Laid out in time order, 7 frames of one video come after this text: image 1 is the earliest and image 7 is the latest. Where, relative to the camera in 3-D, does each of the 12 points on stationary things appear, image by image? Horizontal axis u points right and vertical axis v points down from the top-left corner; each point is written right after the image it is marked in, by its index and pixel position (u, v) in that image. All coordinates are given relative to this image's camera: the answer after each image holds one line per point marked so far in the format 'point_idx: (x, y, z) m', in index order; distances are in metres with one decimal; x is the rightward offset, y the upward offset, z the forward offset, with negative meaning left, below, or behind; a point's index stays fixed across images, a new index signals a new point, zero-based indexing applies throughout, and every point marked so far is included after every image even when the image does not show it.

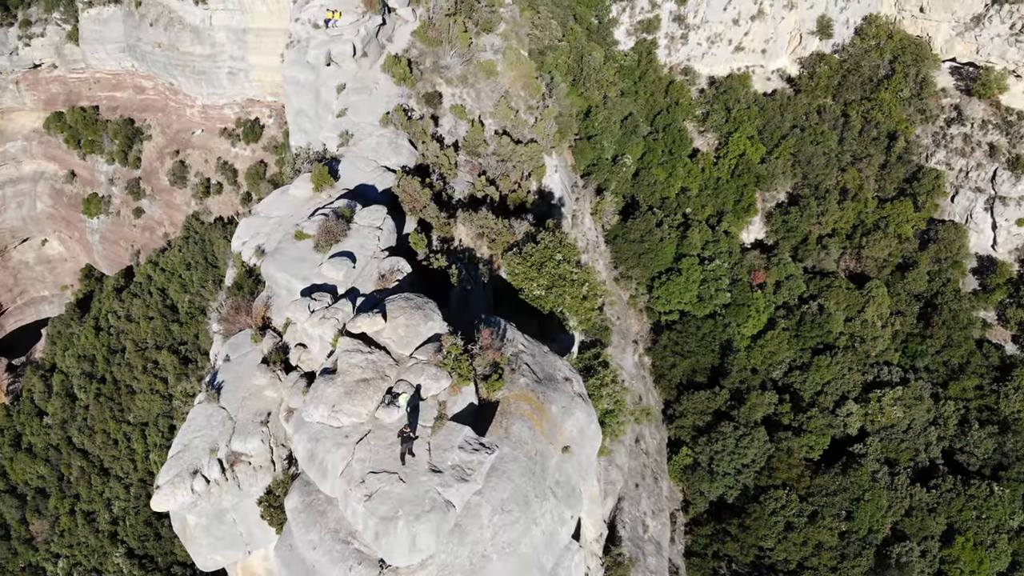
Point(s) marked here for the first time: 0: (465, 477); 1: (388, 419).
0: (-1.1, -4.1, +18.4) m
1: (-2.9, -3.0, +19.4) m
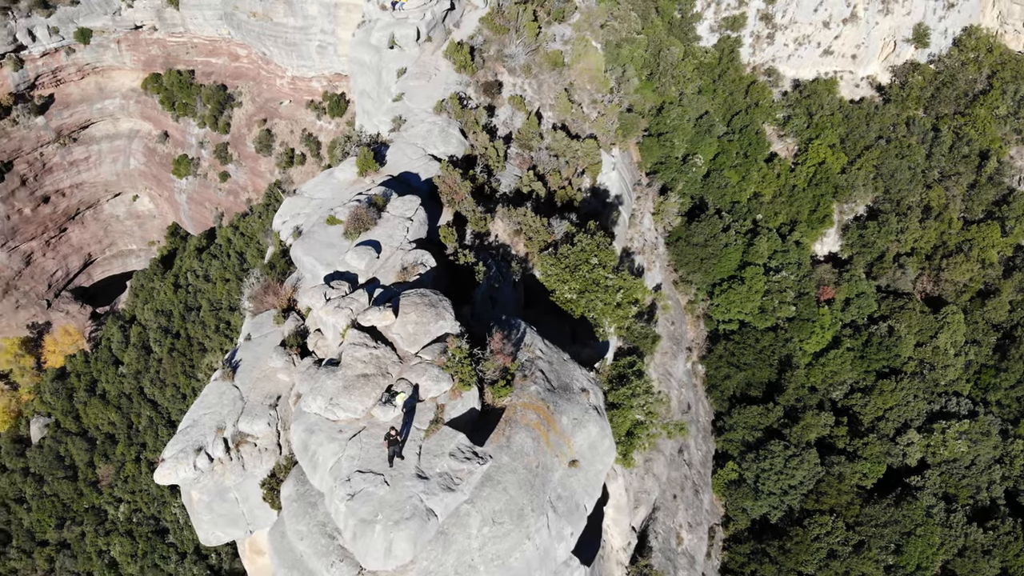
0: (-1.3, -4.2, +17.8) m
1: (-2.9, -2.9, +19.0) m
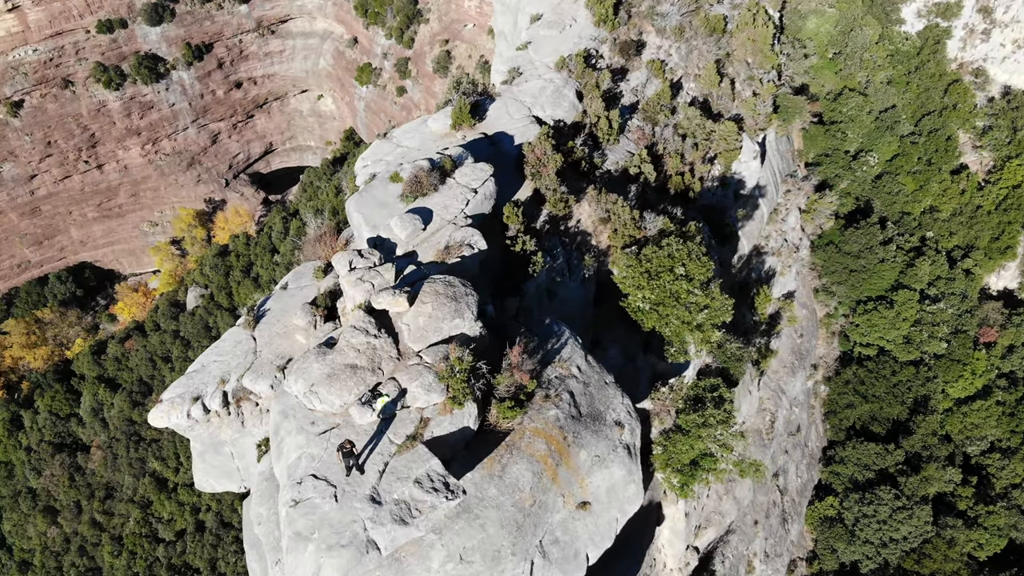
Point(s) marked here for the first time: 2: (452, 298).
0: (-2.0, -4.2, +15.6) m
1: (-3.1, -2.6, +16.9) m
2: (-1.3, -0.2, +18.5) m
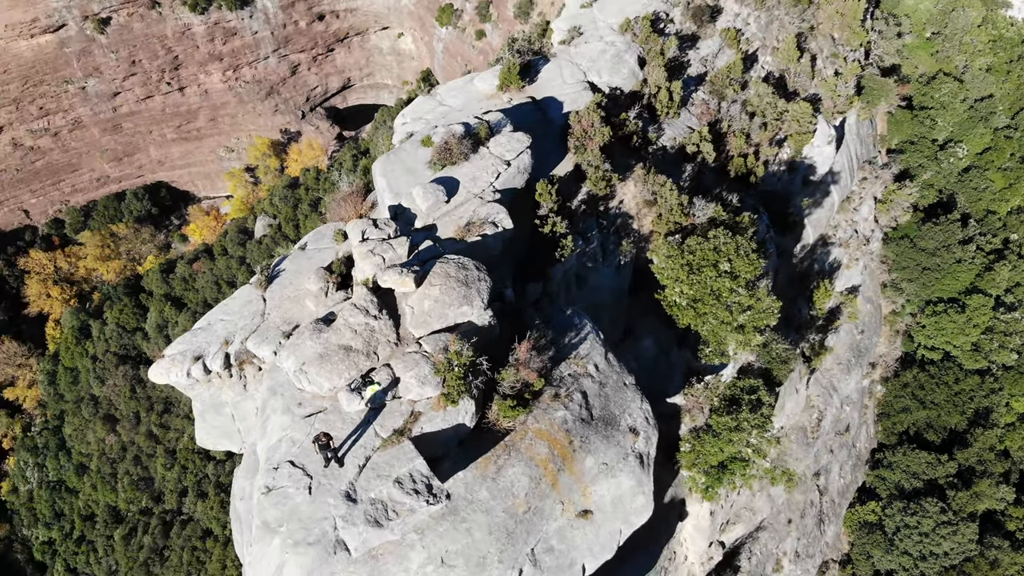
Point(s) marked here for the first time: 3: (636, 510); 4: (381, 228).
0: (-2.3, -4.0, +14.6) m
1: (-3.1, -2.2, +15.9) m
2: (-1.0, +0.1, +17.2) m
3: (+2.8, -5.0, +19.1) m
4: (-3.0, +1.4, +19.4) m
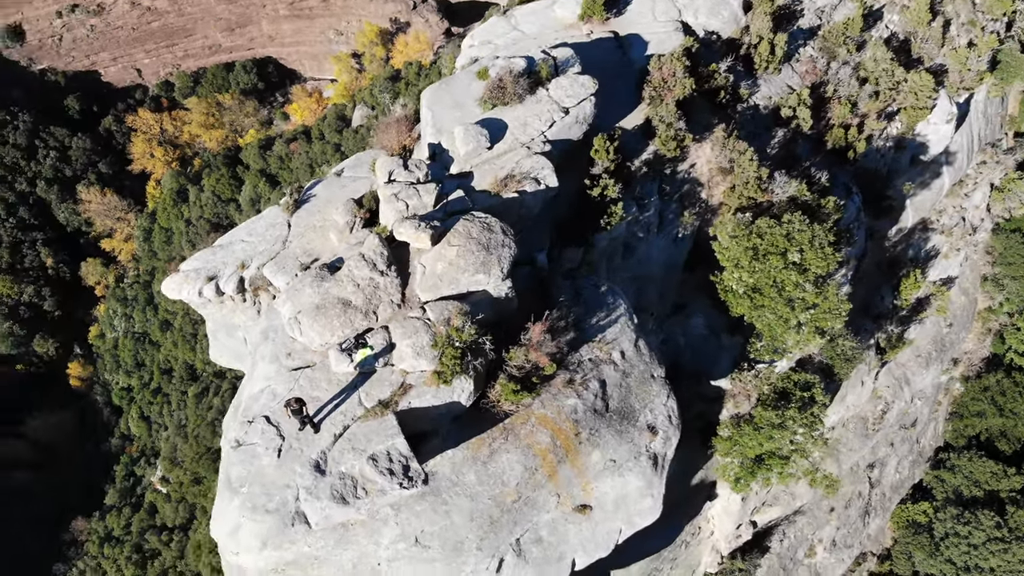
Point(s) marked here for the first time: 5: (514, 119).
0: (-2.6, -3.3, +13.6) m
1: (-3.1, -1.4, +14.8) m
2: (-0.6, +0.7, +15.6) m
3: (+2.7, -4.7, +17.7) m
4: (-2.1, +2.5, +17.8) m
5: (0.0, +3.9, +19.4) m
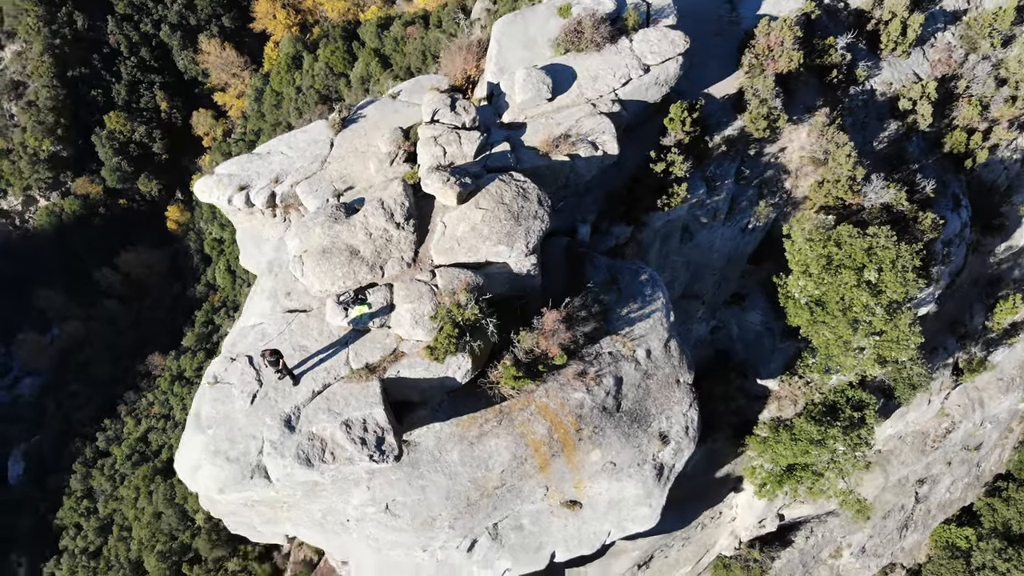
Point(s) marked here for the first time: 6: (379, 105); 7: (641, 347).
0: (-3.0, -2.6, +12.9) m
1: (-3.0, -0.5, +13.9) m
2: (-0.1, +1.2, +14.3) m
3: (+2.4, -4.6, +16.6) m
4: (-1.0, +3.4, +16.4) m
5: (+1.5, +4.5, +17.6) m
6: (-3.1, +4.2, +19.5) m
7: (+2.5, -1.1, +16.3) m
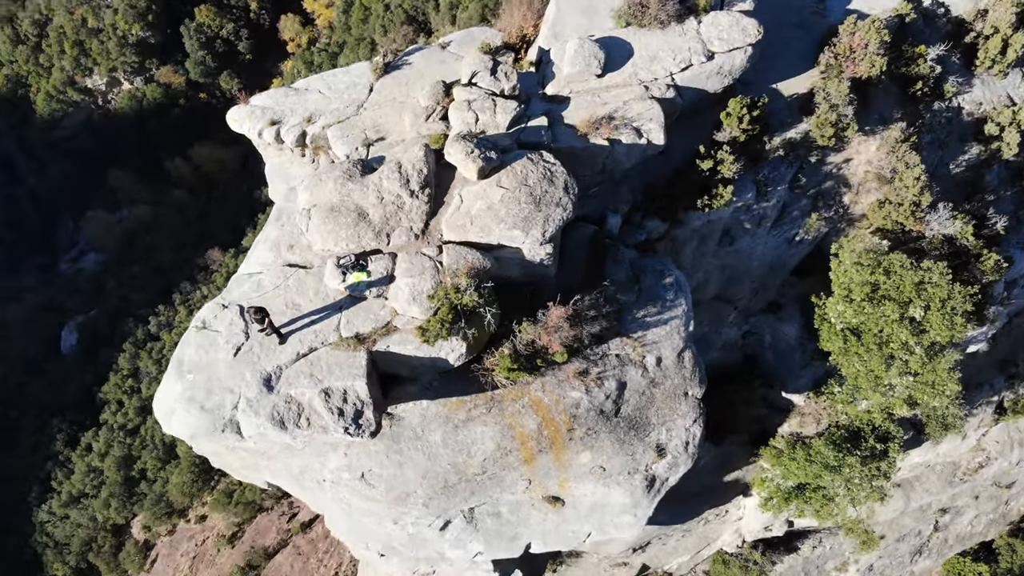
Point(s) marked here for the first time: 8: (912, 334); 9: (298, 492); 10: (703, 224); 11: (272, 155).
0: (-3.4, -2.0, +12.5) m
1: (-2.9, +0.2, +13.4) m
2: (+0.2, +1.4, +13.5) m
3: (+2.0, -4.5, +16.1) m
4: (-0.2, +3.9, +15.5) m
5: (+2.5, +4.6, +16.4) m
6: (-1.9, +5.1, +18.7) m
7: (+2.6, -1.1, +15.5) m
8: (+8.2, -1.0, +17.5) m
9: (-4.0, -3.8, +15.7) m
10: (+3.8, +1.2, +16.9) m
11: (-5.3, +3.0, +18.9) m
